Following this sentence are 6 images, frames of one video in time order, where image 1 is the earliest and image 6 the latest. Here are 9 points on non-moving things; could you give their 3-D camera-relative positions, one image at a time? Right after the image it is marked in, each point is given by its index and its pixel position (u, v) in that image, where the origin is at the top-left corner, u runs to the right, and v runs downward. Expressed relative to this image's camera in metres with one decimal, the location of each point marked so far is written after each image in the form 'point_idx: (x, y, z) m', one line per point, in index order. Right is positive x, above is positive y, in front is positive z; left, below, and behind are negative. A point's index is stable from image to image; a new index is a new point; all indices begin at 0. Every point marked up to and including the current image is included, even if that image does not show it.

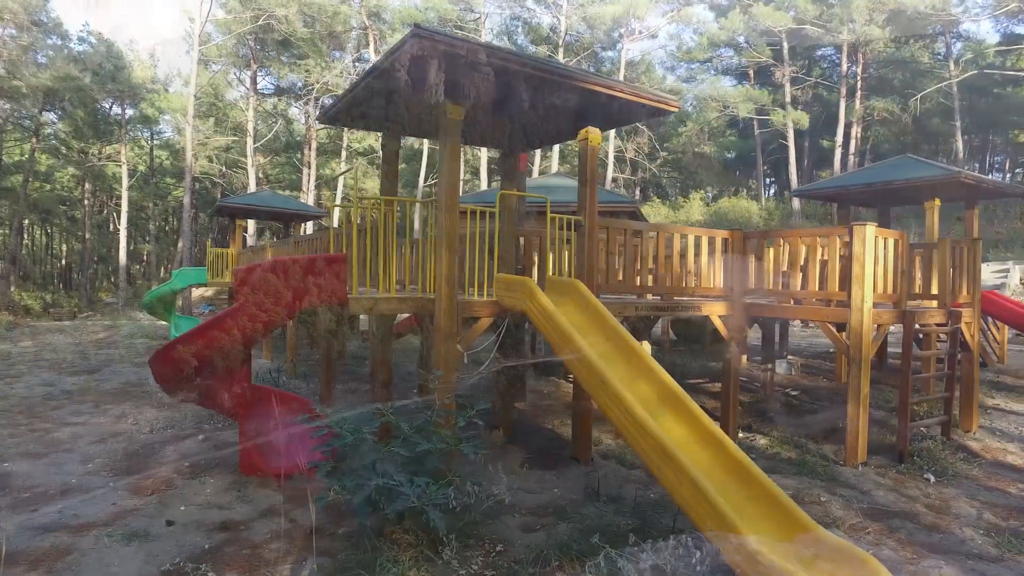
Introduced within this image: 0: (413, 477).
0: (-0.6, -1.1, +3.8) m
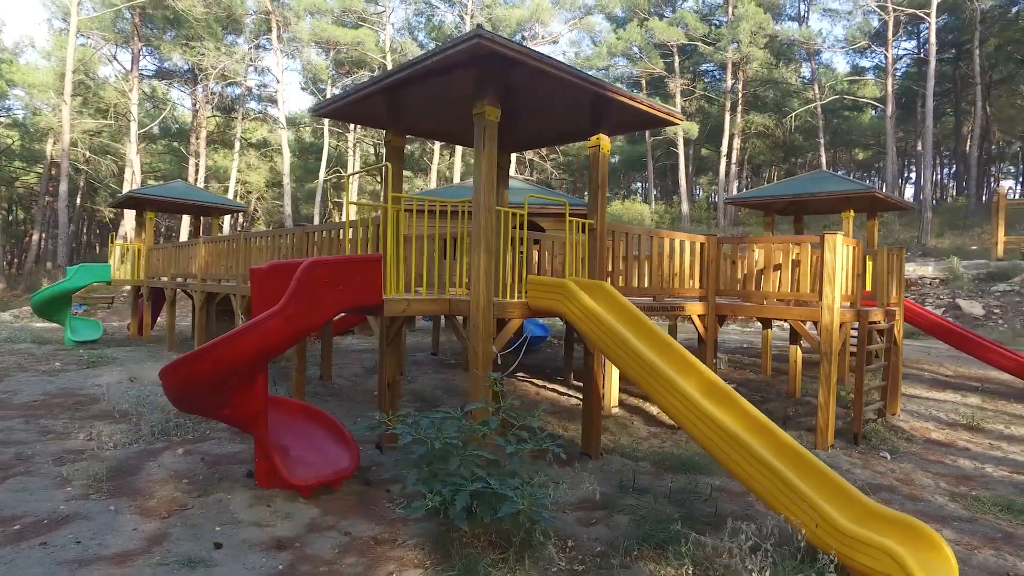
0: (-0.1, -1.2, +3.8) m
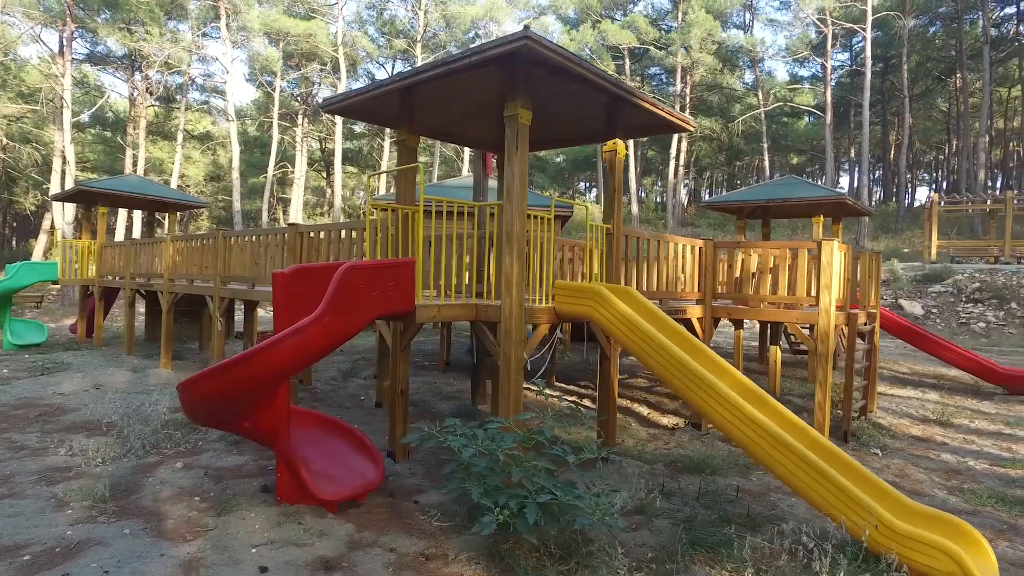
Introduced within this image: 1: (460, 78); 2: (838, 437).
0: (+0.3, -1.2, +3.8) m
1: (-0.4, +1.9, +5.5) m
2: (+3.9, -1.8, +7.3) m
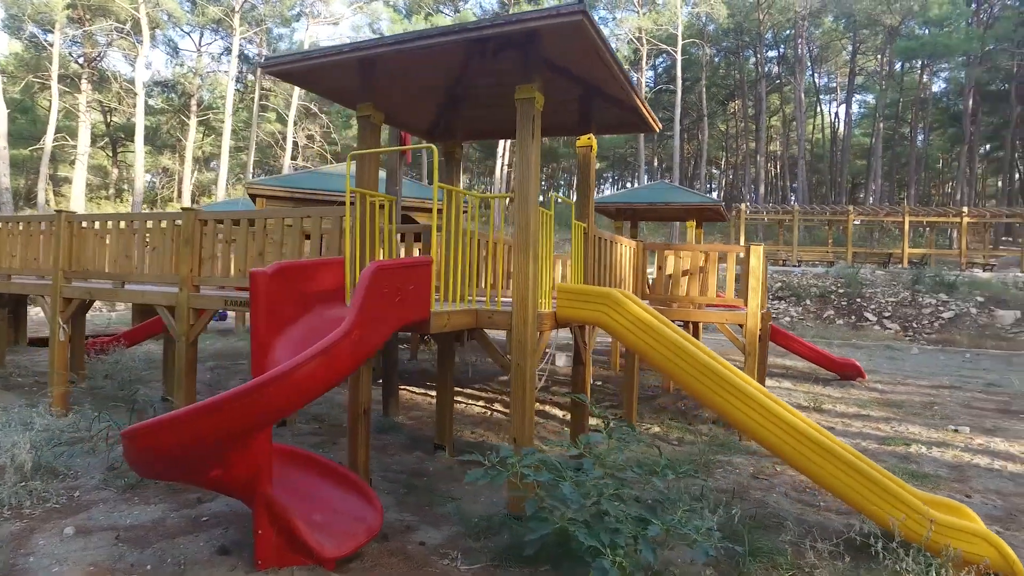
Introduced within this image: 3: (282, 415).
0: (+0.7, -1.2, +3.4) m
1: (-0.5, +1.8, +4.8) m
2: (+3.1, -1.8, +7.9) m
3: (-1.2, -0.7, +3.2) m
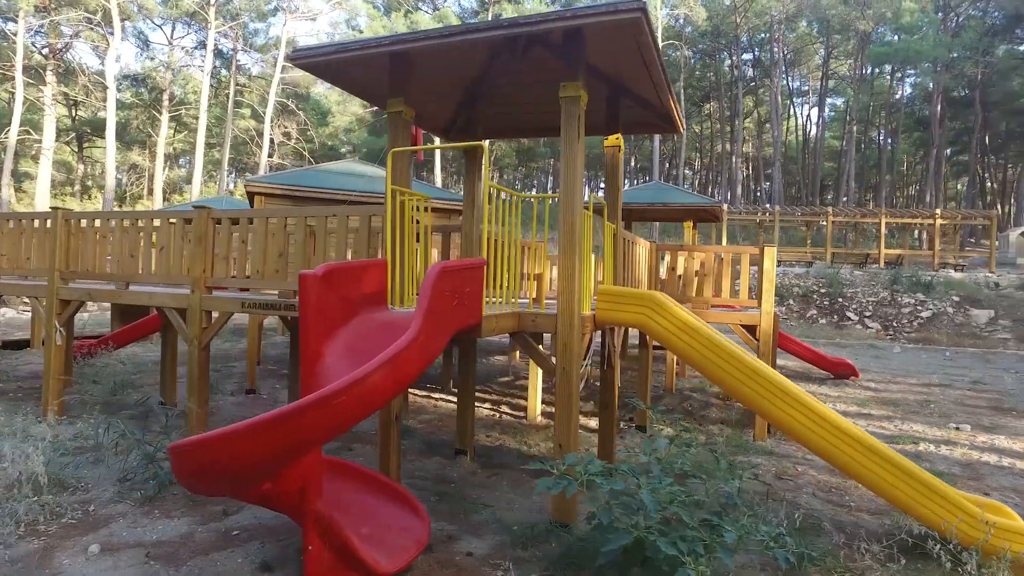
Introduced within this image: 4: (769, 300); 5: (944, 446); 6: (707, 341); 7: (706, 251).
0: (+1.1, -1.3, +3.3) m
1: (-0.2, +1.8, +4.7) m
2: (+3.2, -1.8, +7.9) m
3: (-0.8, -0.7, +3.1) m
4: (+3.1, -0.1, +7.4) m
5: (+5.3, -1.9, +7.5) m
6: (+1.5, -0.4, +4.6) m
7: (+2.4, +0.5, +7.8) m
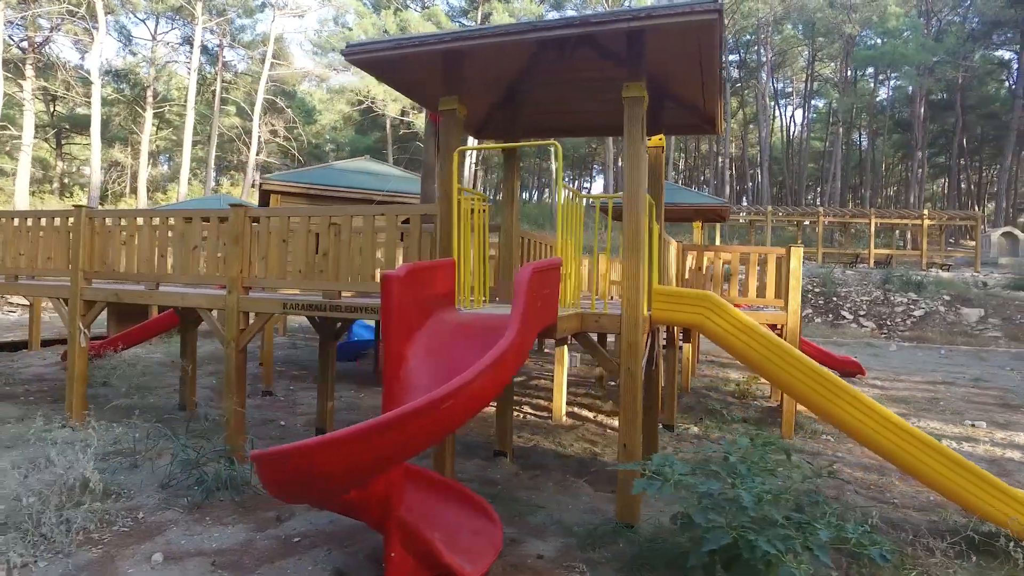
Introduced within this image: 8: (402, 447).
0: (+1.6, -1.3, +3.3) m
1: (+0.3, +1.8, +4.6) m
2: (+3.6, -1.8, +8.0) m
3: (-0.3, -0.7, +3.0) m
4: (+3.4, -0.1, +7.4) m
5: (+5.6, -1.9, +7.7) m
6: (+1.9, -0.4, +4.6) m
7: (+2.8, +0.5, +7.8) m
8: (-0.5, -0.7, +2.9) m
